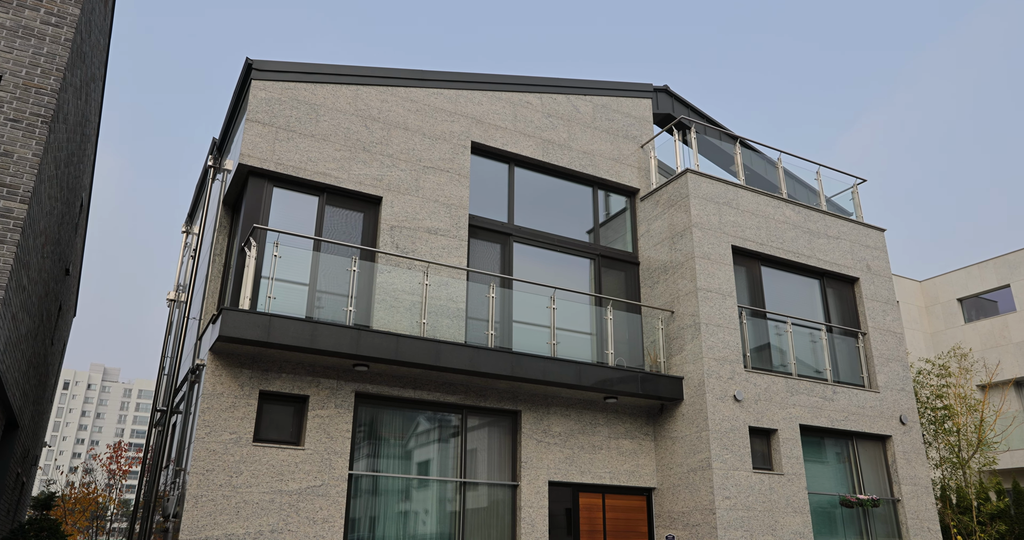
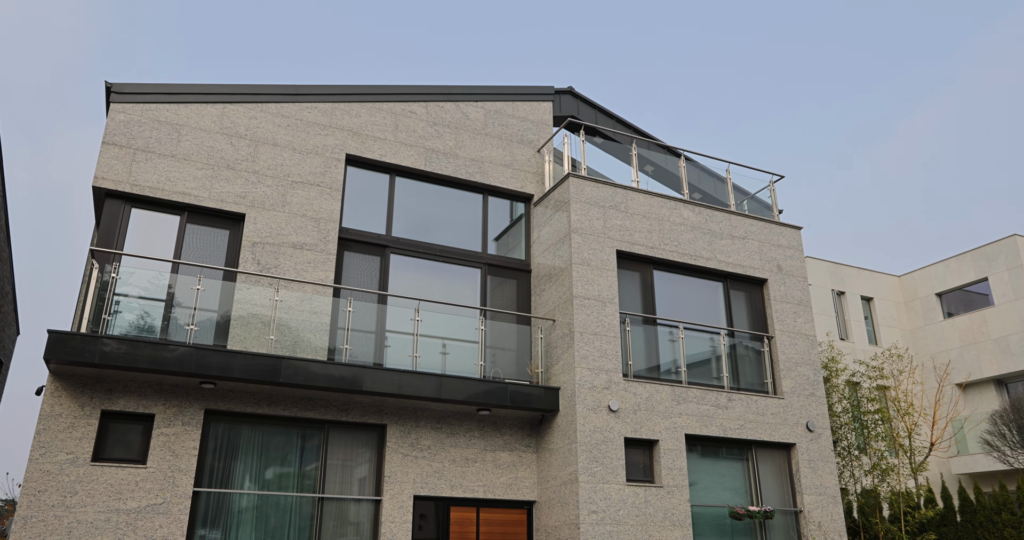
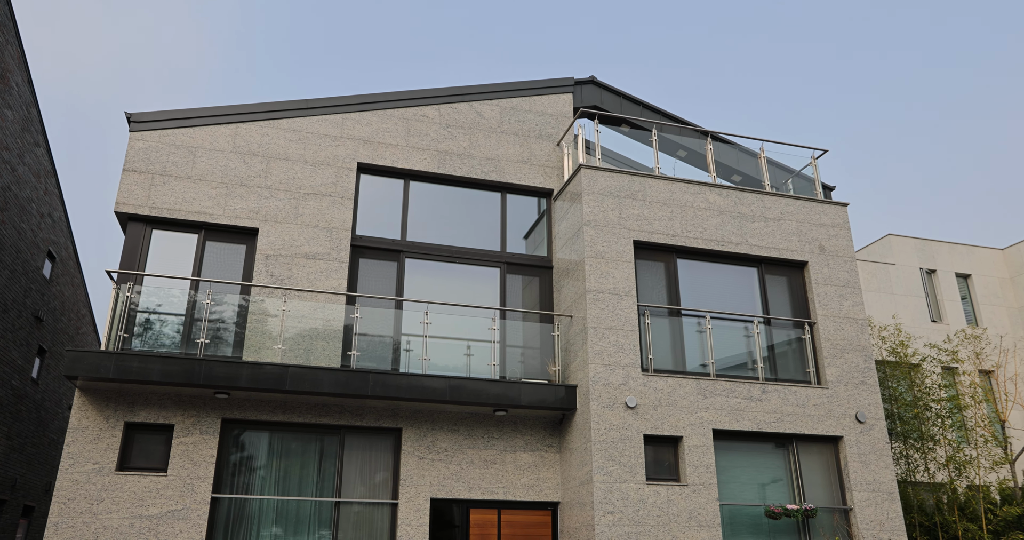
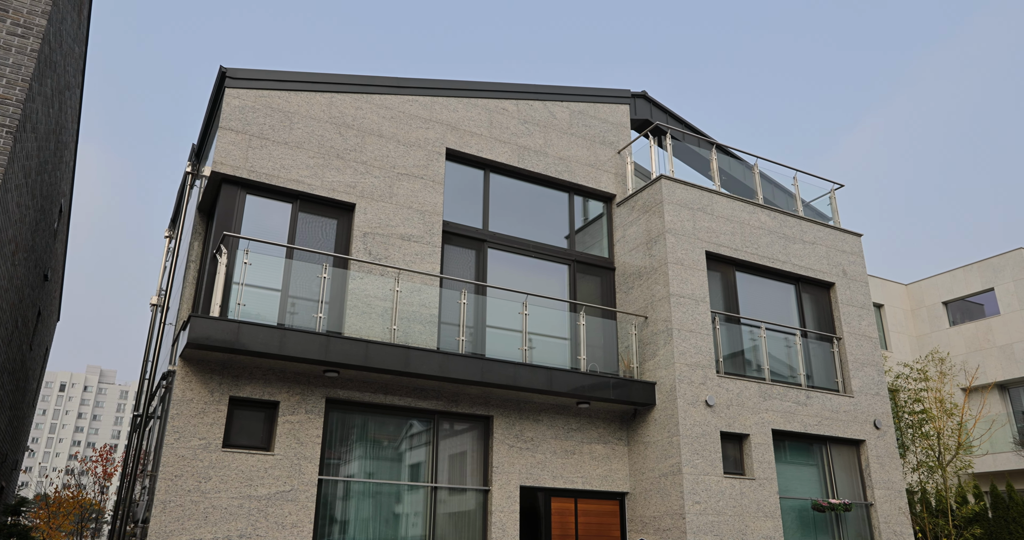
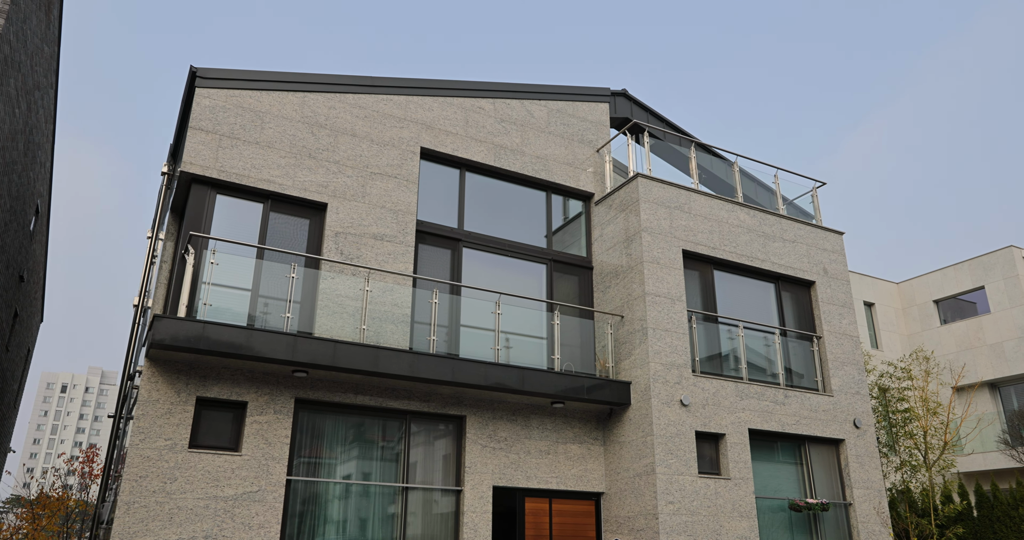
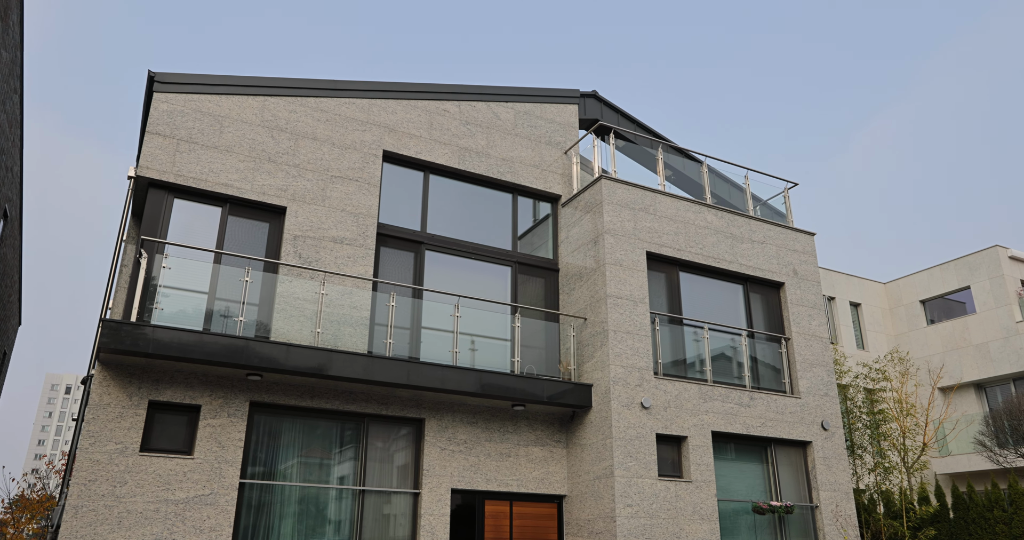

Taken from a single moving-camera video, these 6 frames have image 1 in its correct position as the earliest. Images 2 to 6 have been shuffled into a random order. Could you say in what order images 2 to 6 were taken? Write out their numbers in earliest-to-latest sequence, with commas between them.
4, 5, 6, 2, 3
